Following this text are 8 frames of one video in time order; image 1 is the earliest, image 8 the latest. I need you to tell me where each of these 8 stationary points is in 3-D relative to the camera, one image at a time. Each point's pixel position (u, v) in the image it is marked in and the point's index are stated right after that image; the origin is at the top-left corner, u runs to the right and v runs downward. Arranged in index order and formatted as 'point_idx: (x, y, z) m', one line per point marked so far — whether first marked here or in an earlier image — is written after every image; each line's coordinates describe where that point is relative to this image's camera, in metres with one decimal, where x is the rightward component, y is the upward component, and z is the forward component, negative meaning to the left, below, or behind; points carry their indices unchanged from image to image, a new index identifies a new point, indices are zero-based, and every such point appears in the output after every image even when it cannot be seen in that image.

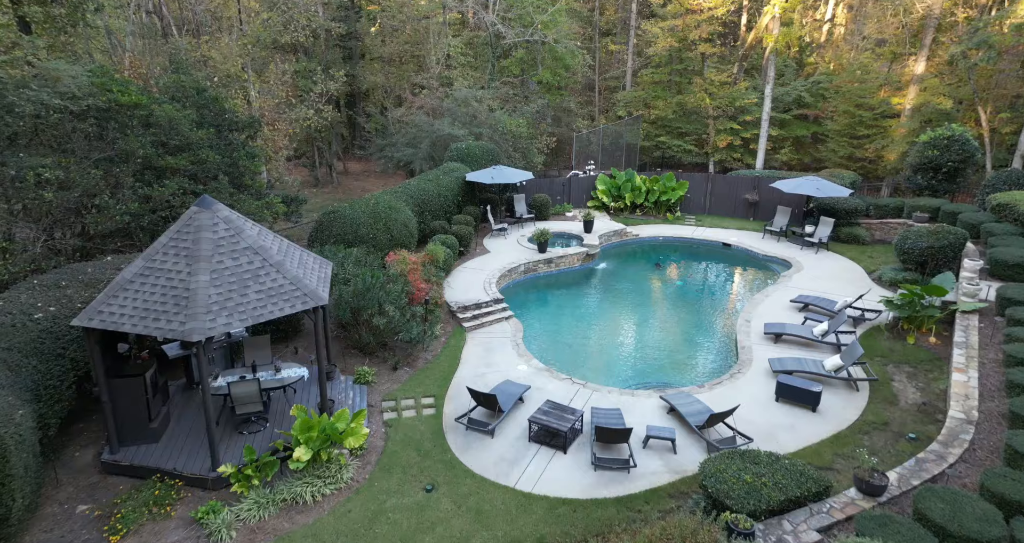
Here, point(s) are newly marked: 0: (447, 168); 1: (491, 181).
0: (-2.3, +3.7, +18.0) m
1: (-0.7, +3.1, +16.9) m
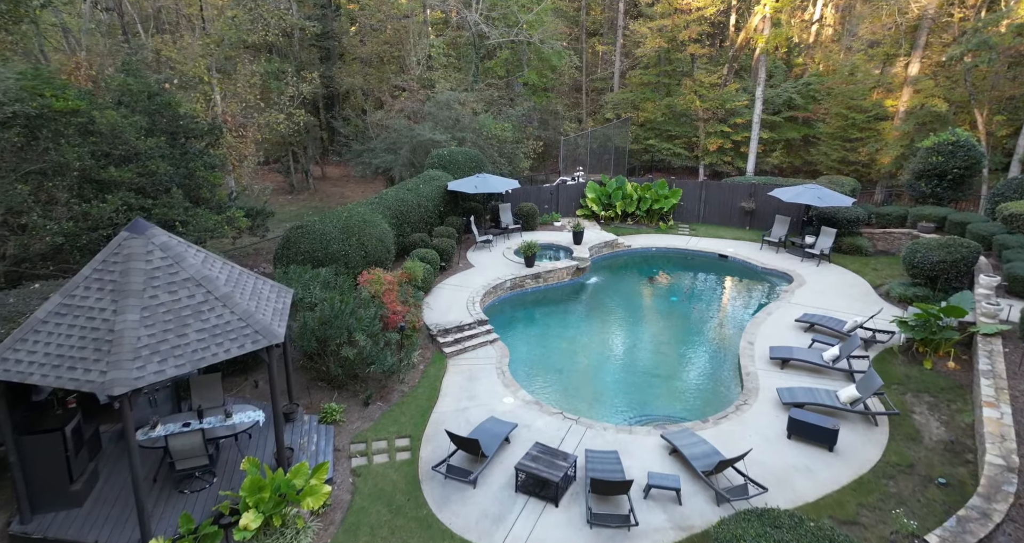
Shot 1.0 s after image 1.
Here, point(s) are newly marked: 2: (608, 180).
0: (-2.9, +3.2, +16.9) m
1: (-1.2, +2.6, +15.9) m
2: (+3.6, +3.3, +18.4) m
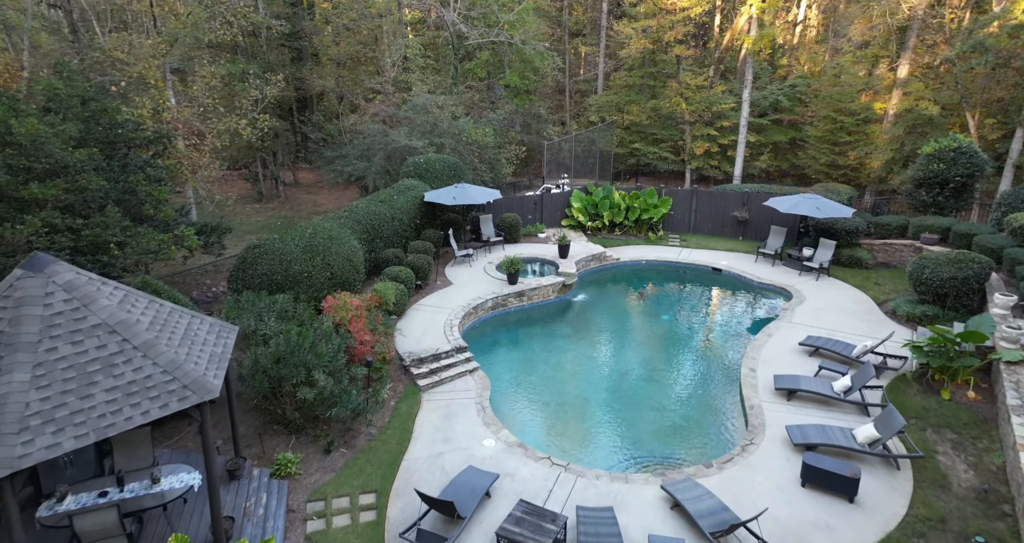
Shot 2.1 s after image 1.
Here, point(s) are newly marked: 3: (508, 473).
0: (-3.5, +2.7, +15.8) m
1: (-1.7, +2.1, +14.8) m
2: (+2.9, +2.9, +17.5) m
3: (-0.1, -3.3, +8.1) m
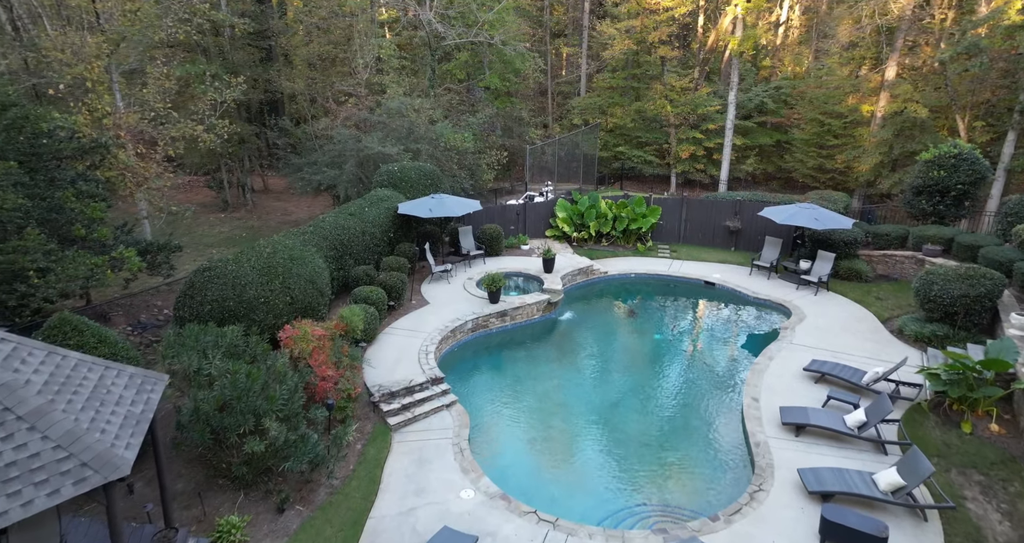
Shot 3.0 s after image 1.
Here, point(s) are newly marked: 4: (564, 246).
0: (-4.1, +2.2, +14.7) m
1: (-2.3, +1.6, +13.7) m
2: (+2.3, +2.5, +16.6) m
3: (-0.3, -3.7, +7.0) m
4: (+1.7, +0.8, +16.5) m
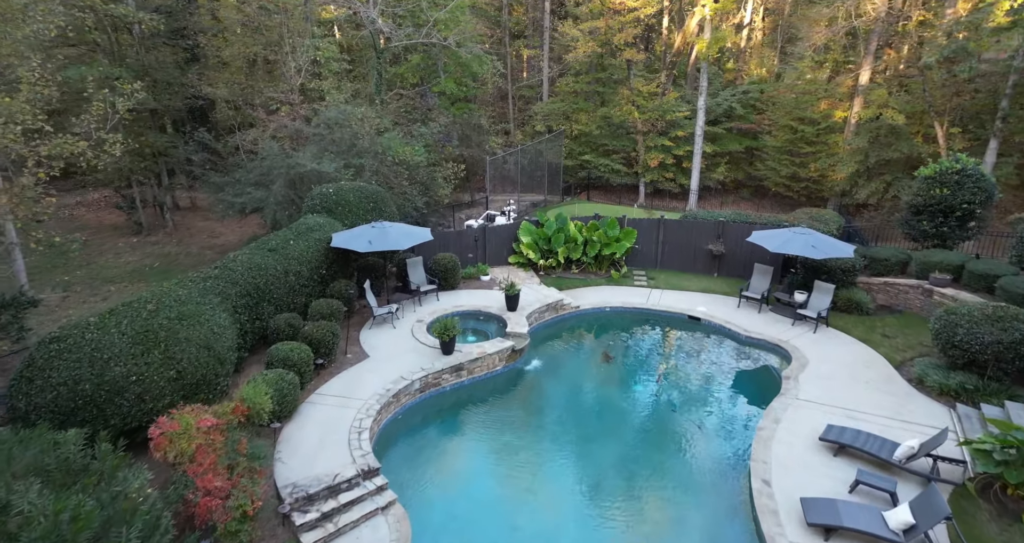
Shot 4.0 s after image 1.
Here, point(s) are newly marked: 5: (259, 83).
0: (-5.2, +1.1, +12.4) m
1: (-3.3, +0.6, +11.5) m
2: (+1.0, +1.5, +14.7) m
3: (-0.8, -4.6, +5.0) m
4: (+0.5, -0.1, +14.5) m
5: (-9.7, +7.1, +18.9) m
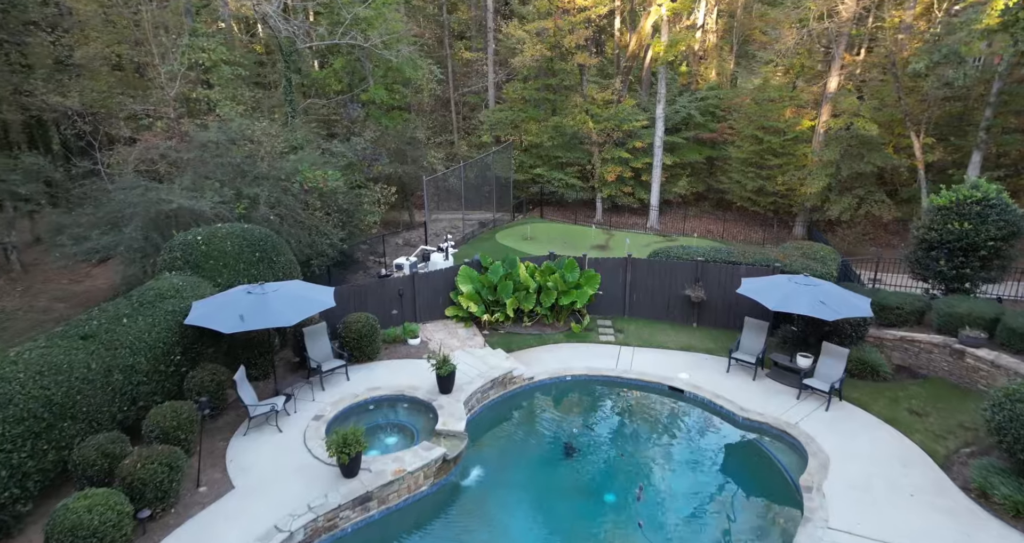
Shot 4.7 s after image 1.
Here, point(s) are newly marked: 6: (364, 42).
0: (-6.5, -0.4, +9.0) m
1: (-4.6, -0.8, +8.3) m
2: (-0.5, +0.2, +11.8) m
3: (-1.4, -5.9, +2.0) m
4: (-1.0, -1.4, +11.6) m
5: (-11.8, +5.4, +15.1) m
6: (-5.5, +8.4, +18.0) m
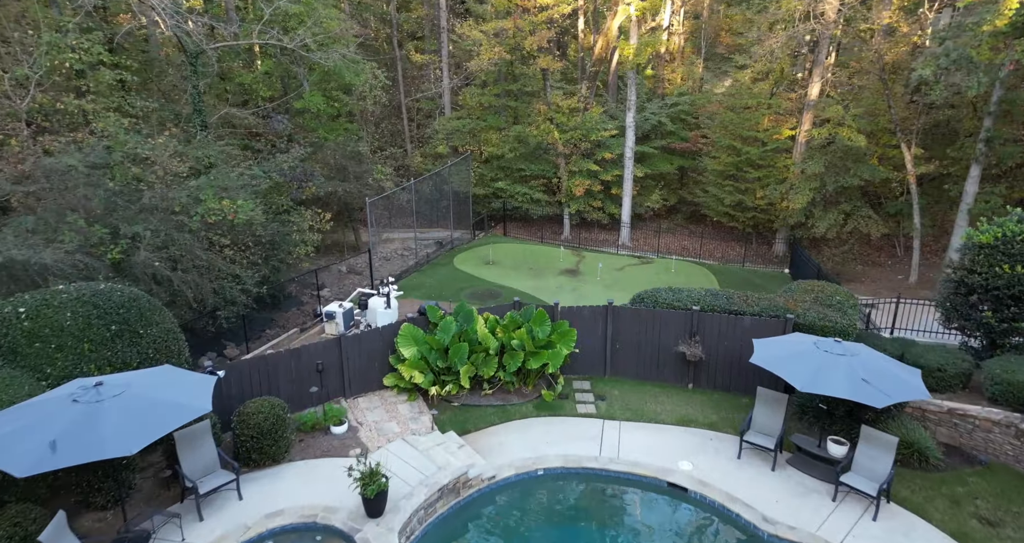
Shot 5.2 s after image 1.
0: (-7.2, -1.6, +6.1) m
1: (-5.2, -2.0, +5.6) m
2: (-1.4, -0.9, +9.4) m
3: (-1.4, -7.0, -0.5) m
4: (-1.8, -2.5, +9.1) m
5: (-13.0, +4.1, +12.0) m
6: (-7.0, +7.1, +15.2) m
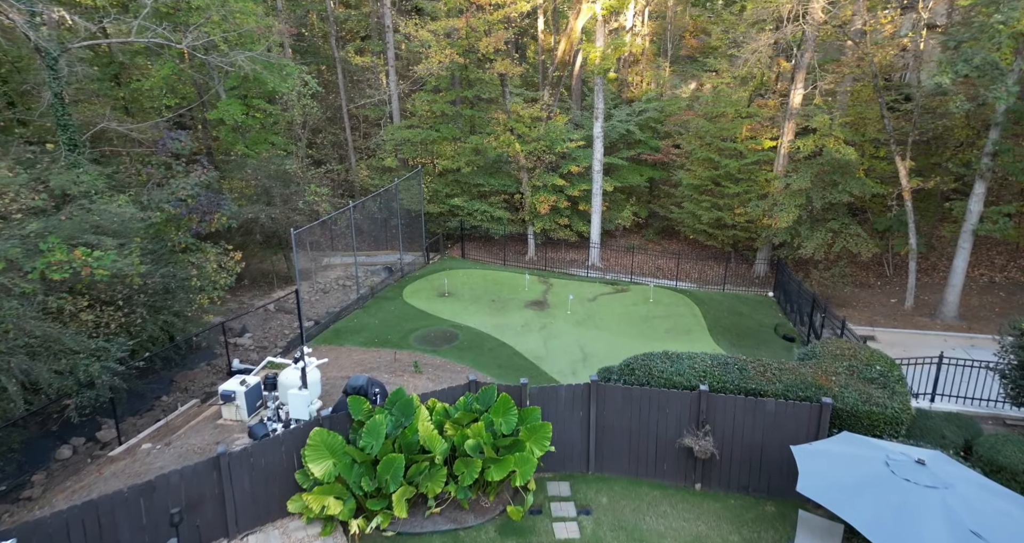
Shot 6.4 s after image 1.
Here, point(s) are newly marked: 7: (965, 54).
0: (-7.6, -2.8, +3.1) m
1: (-5.6, -3.2, +2.7) m
2: (-2.1, -2.0, +6.8) m
3: (-1.2, -8.1, -3.1) m
4: (-2.4, -3.7, +6.5) m
5: (-13.9, +2.6, +8.5) m
6: (-8.3, +5.8, +12.3) m
7: (+10.5, +5.0, +11.5) m
